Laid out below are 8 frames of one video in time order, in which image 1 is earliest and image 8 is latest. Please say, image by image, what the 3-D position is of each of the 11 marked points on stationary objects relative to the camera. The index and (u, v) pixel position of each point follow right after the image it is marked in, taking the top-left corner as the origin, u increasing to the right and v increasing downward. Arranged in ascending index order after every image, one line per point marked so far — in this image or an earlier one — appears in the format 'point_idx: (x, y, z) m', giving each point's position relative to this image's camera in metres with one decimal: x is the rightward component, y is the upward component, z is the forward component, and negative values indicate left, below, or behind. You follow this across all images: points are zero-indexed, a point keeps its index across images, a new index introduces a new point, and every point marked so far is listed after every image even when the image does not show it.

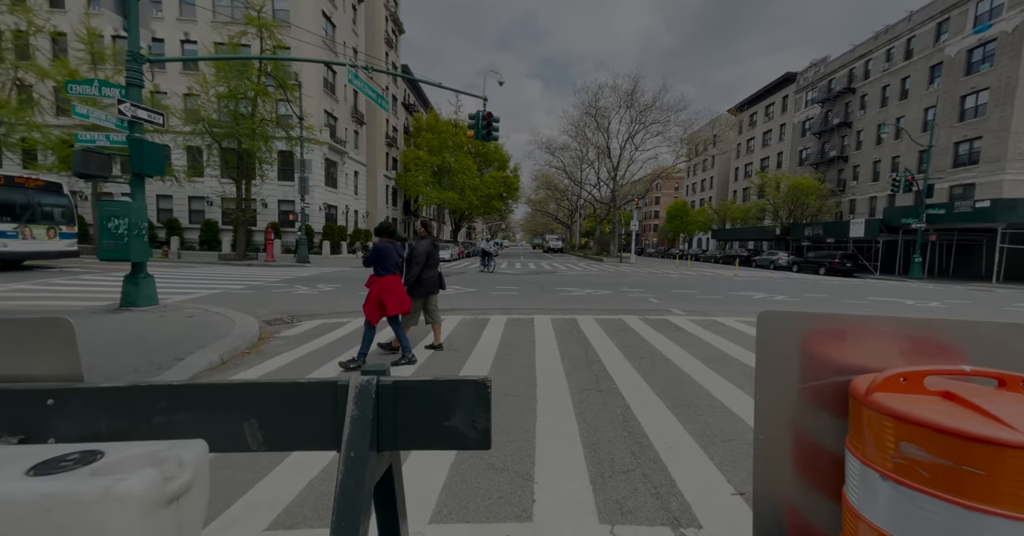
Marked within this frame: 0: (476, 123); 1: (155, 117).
0: (-1.1, +4.2, +12.7) m
1: (-7.2, +3.0, +9.2) m
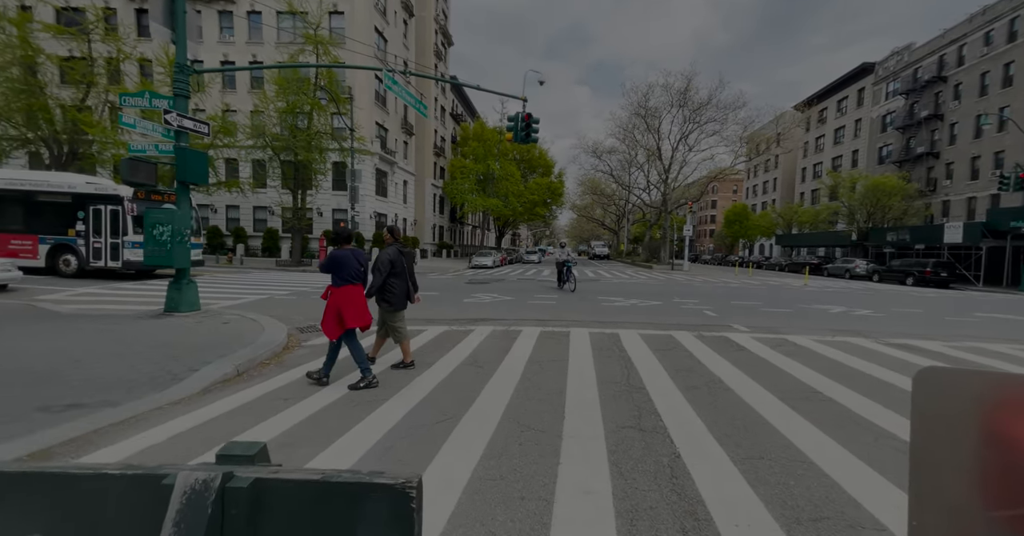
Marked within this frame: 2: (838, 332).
0: (+0.1, +4.0, +12.2) m
1: (-6.4, +2.8, +9.4) m
2: (+4.7, -0.9, +6.4) m
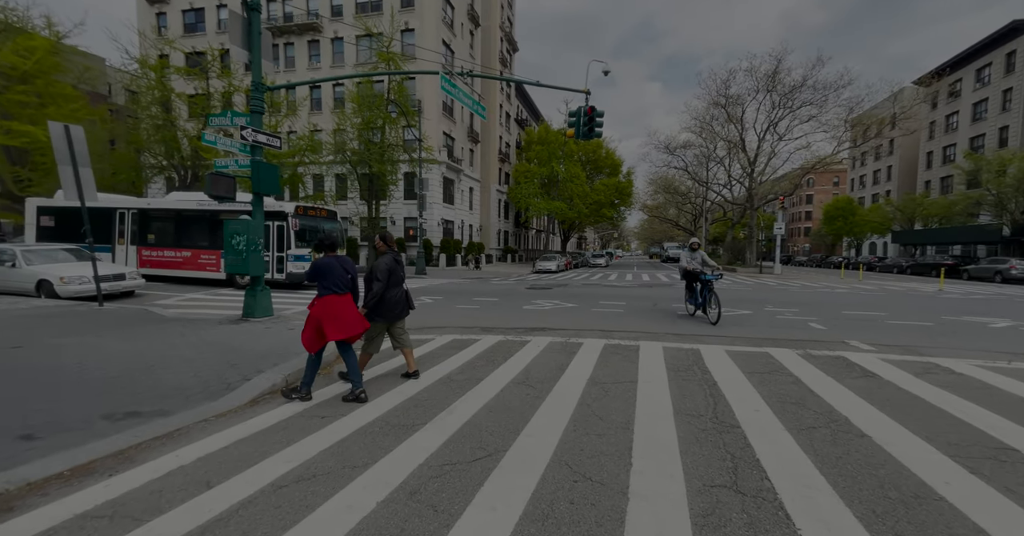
0: (+1.7, +3.9, +11.5) m
1: (-5.1, +2.7, +9.6) m
2: (+5.5, -1.0, +4.9) m
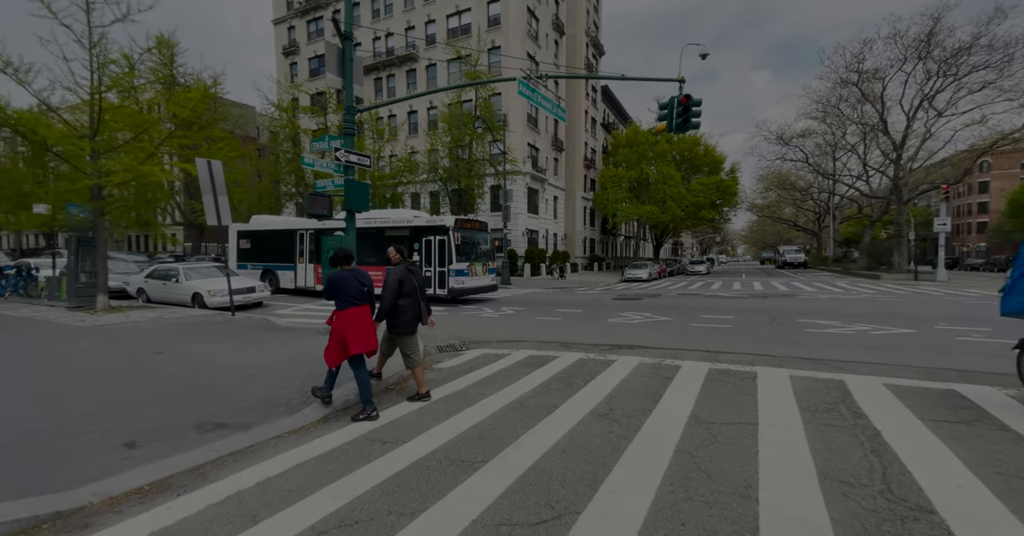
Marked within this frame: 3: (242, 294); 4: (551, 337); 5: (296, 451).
0: (+3.7, +3.6, +10.4) m
1: (-3.3, +2.4, +9.9) m
2: (+6.1, -1.0, +3.1) m
3: (-9.1, -0.9, +15.0) m
4: (+0.7, -1.2, +7.6) m
5: (-1.9, -1.6, +4.0) m
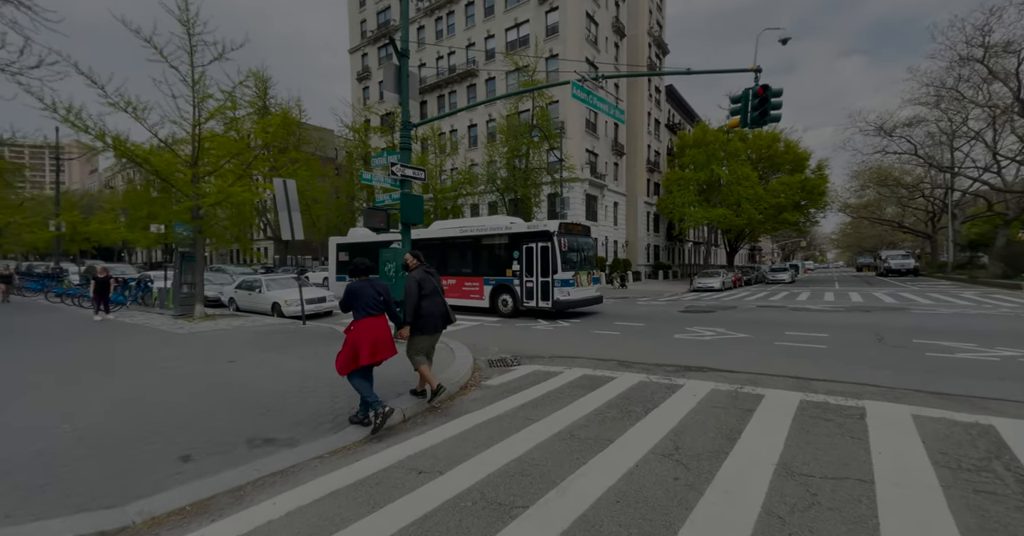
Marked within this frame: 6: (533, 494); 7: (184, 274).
0: (+4.9, +3.5, +9.4) m
1: (-2.1, +2.1, +10.0) m
2: (+6.3, -1.0, +1.8) m
3: (-7.1, -1.3, +15.8) m
4: (+1.6, -1.4, +7.0) m
5: (-1.5, -1.8, +3.8) m
6: (+0.1, -1.5, +2.9) m
7: (-12.3, -0.2, +16.7) m
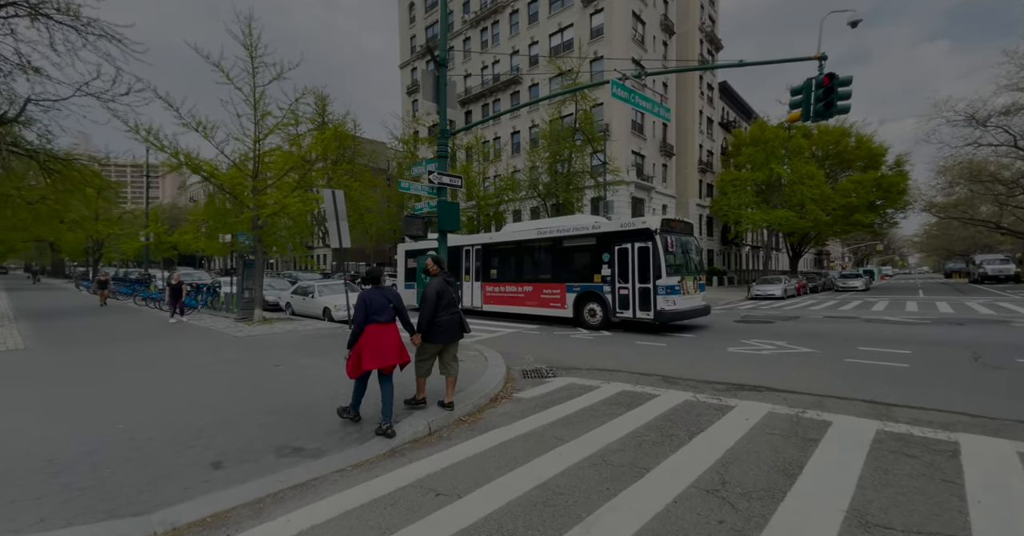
0: (+5.7, +3.3, +8.6) m
1: (-1.2, +2.0, +9.9) m
2: (+6.3, -1.0, +0.8) m
3: (-5.5, -1.6, +16.2) m
4: (+2.1, -1.5, +6.5) m
5: (-1.3, -1.8, +3.6) m
6: (+0.2, -1.5, +2.6) m
7: (-10.6, -0.5, +17.7) m
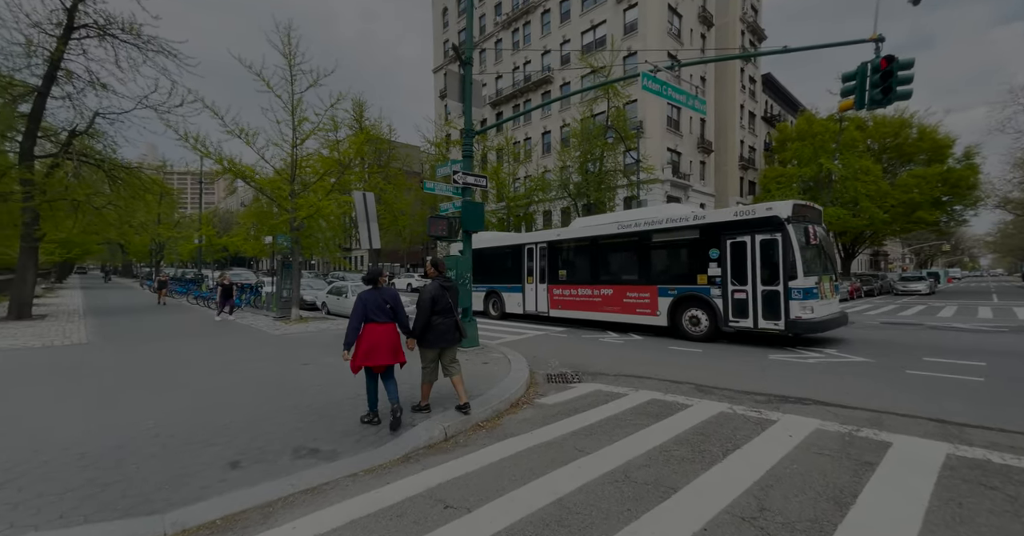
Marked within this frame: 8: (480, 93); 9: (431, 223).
0: (+6.2, +3.3, +7.9) m
1: (-0.6, +1.9, +9.8) m
2: (+6.1, -1.0, +0.1) m
3: (-4.4, -1.6, +16.3) m
4: (+2.4, -1.5, +6.1) m
5: (-1.2, -1.8, +3.5) m
6: (+0.2, -1.5, +2.3) m
7: (-9.3, -0.6, +18.2) m
8: (-0.7, +4.3, +10.9) m
9: (-1.6, +0.9, +9.2) m
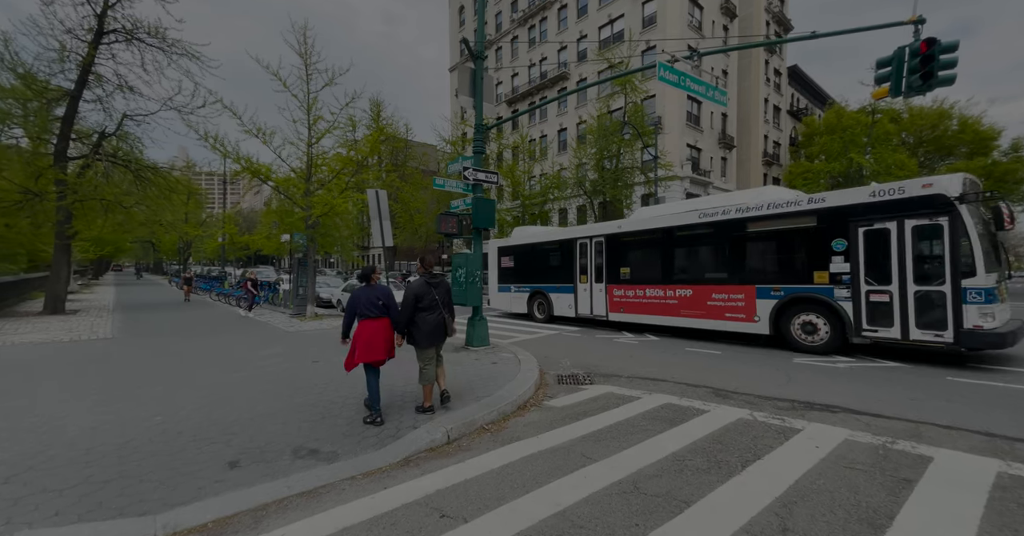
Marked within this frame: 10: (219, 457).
0: (+6.4, +3.3, +7.5) m
1: (-0.3, +2.0, +9.6) m
2: (+6.0, -1.0, -0.4) m
3: (-3.9, -1.6, +16.3) m
4: (+2.5, -1.4, +5.8) m
5: (-1.2, -1.8, +3.3) m
6: (+0.2, -1.5, +2.1) m
7: (-8.7, -0.5, +18.4) m
8: (-0.4, +4.3, +10.8) m
9: (-1.4, +1.0, +9.1) m
10: (-3.0, -1.9, +4.5) m
